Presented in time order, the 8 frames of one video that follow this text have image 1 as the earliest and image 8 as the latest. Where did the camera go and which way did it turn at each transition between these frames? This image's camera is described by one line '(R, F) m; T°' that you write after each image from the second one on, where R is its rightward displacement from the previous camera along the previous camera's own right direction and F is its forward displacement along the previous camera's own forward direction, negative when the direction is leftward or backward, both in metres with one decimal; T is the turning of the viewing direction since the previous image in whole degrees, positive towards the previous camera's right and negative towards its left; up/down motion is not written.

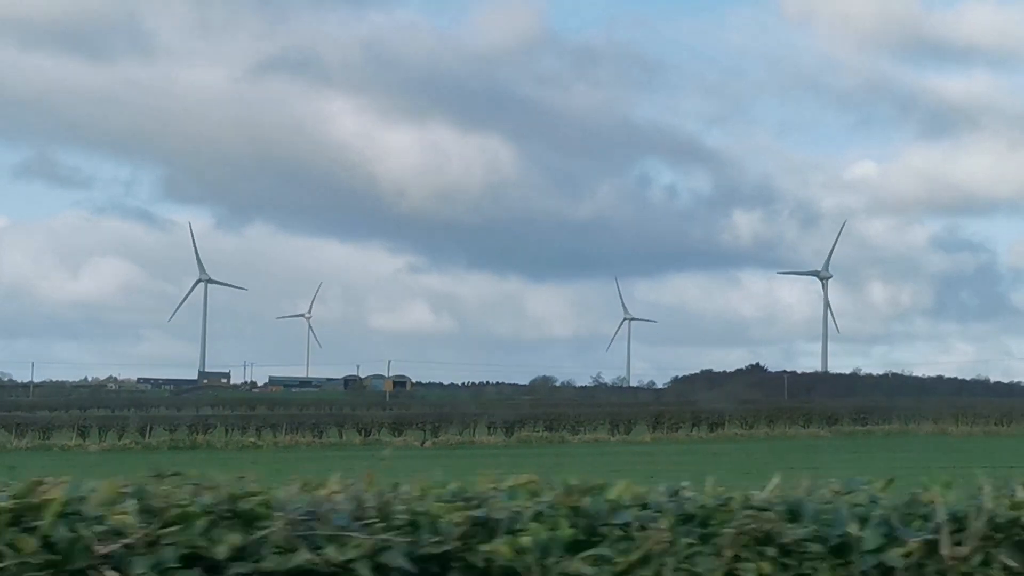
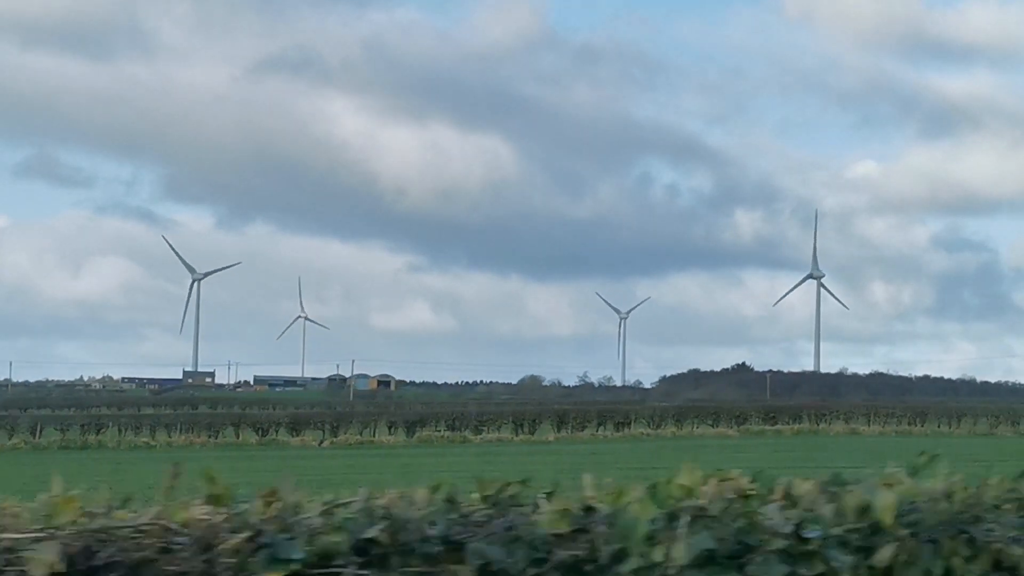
(+4.7, +0.6) m; 0°
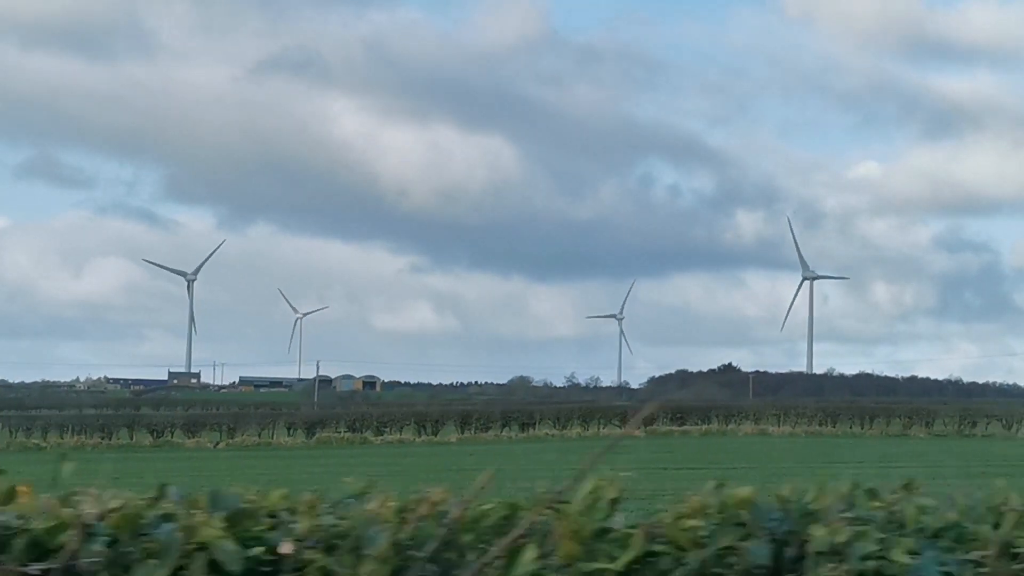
(+4.7, +0.6) m; 0°
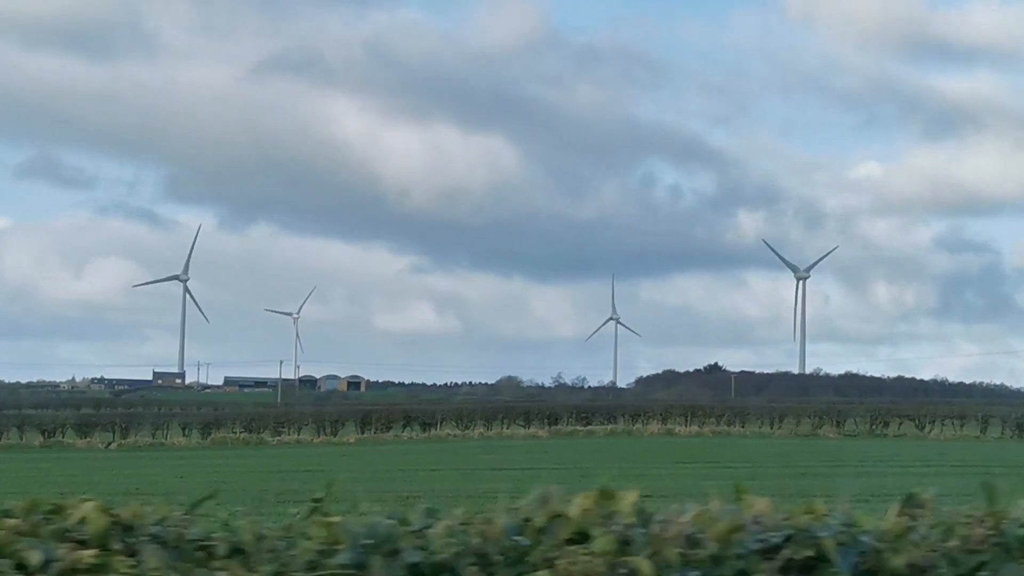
(+4.8, +0.6) m; 0°
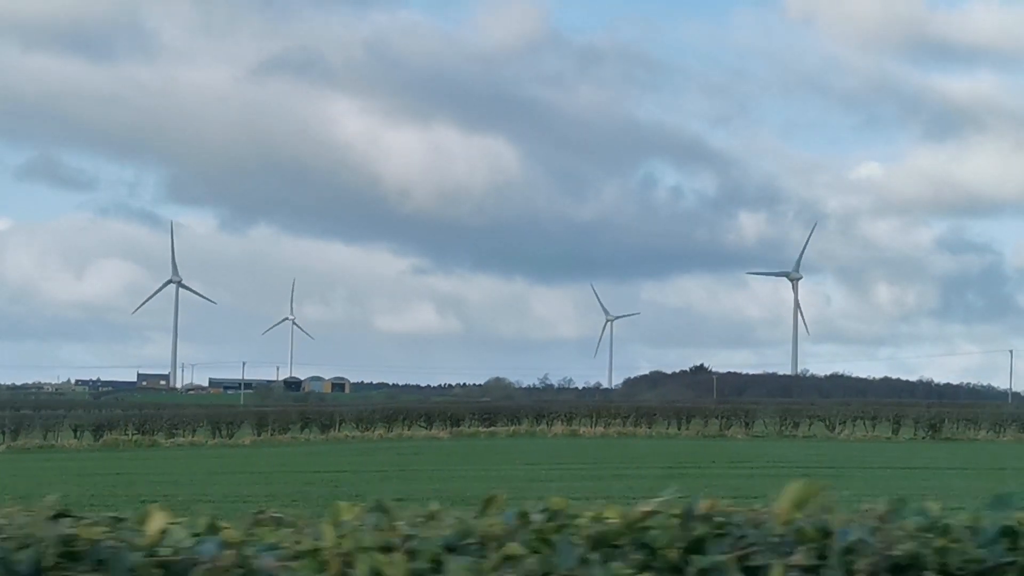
(+4.9, +0.6) m; 0°
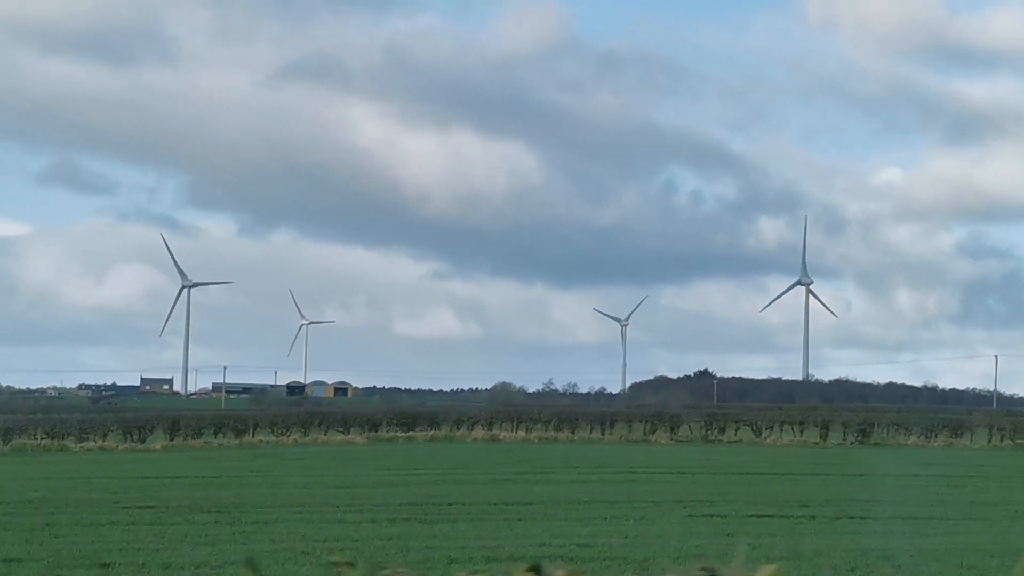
(+4.9, +0.7) m; -1°
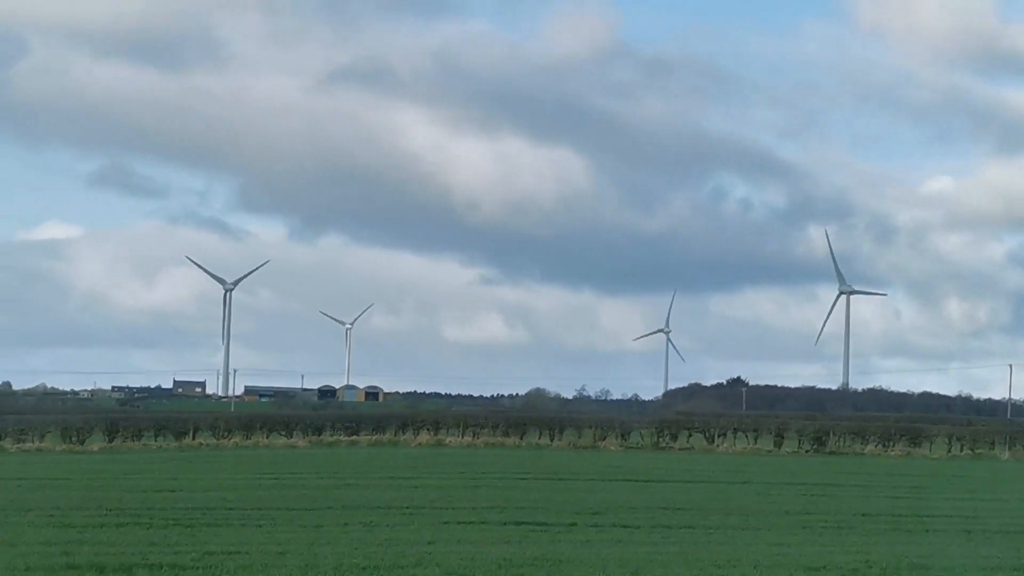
(+4.9, +0.8) m; -2°
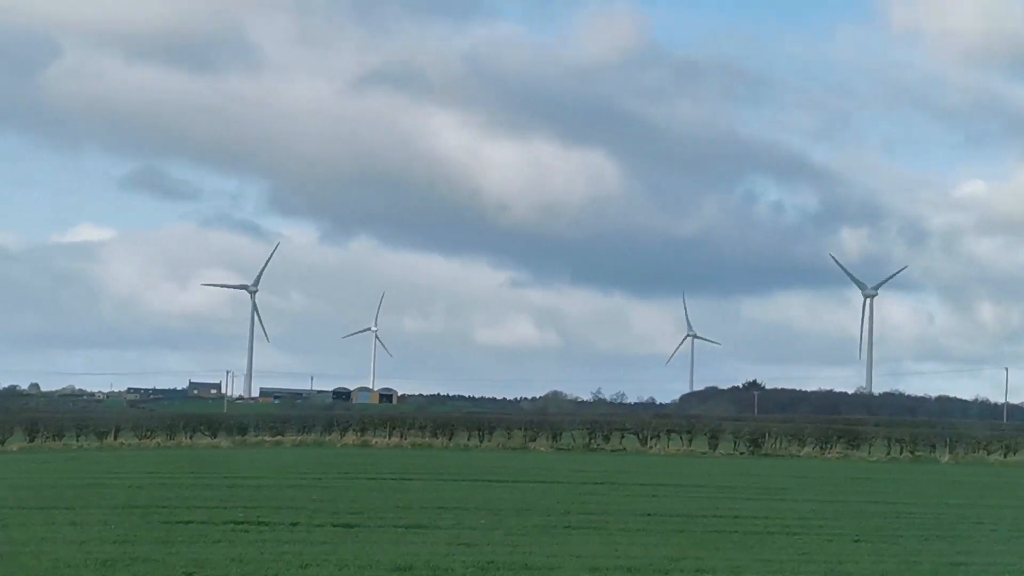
(+4.9, +0.9) m; -1°
